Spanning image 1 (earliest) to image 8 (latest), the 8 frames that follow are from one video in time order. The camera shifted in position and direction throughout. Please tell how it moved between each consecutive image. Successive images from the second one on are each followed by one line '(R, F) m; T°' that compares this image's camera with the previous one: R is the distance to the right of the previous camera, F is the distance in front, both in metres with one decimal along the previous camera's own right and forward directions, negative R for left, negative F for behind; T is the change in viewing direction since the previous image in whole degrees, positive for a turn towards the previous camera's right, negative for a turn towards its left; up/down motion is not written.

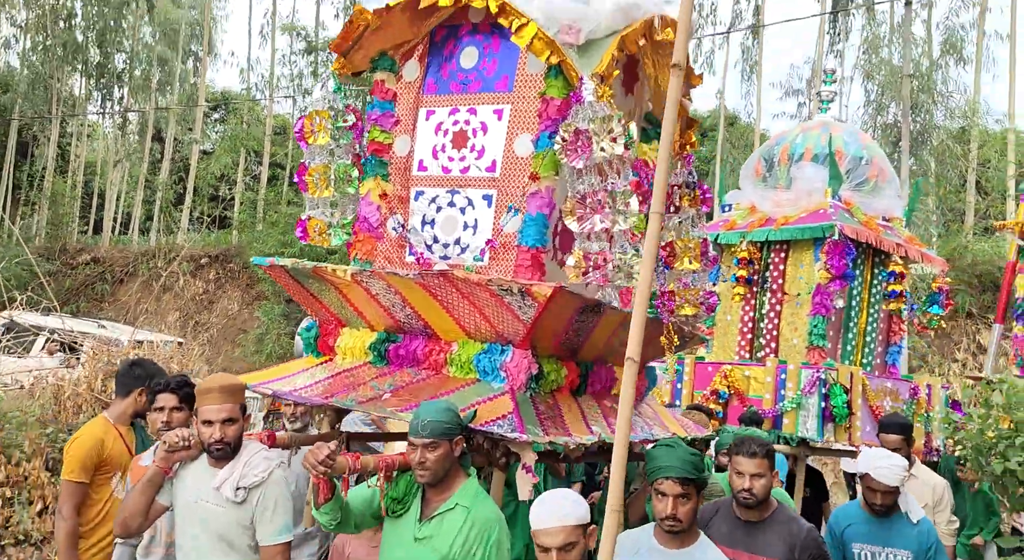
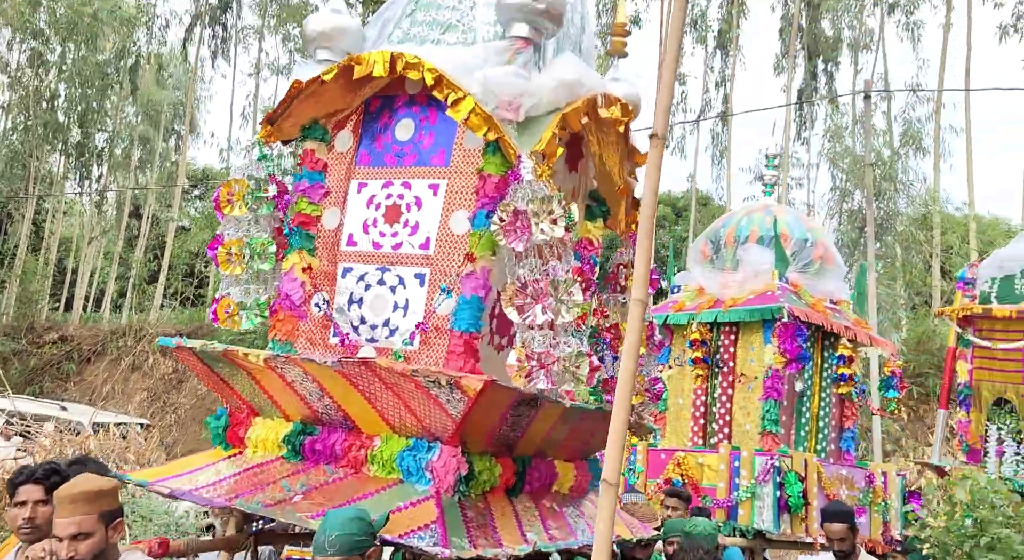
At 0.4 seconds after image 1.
(+0.1, +0.2) m; +2°
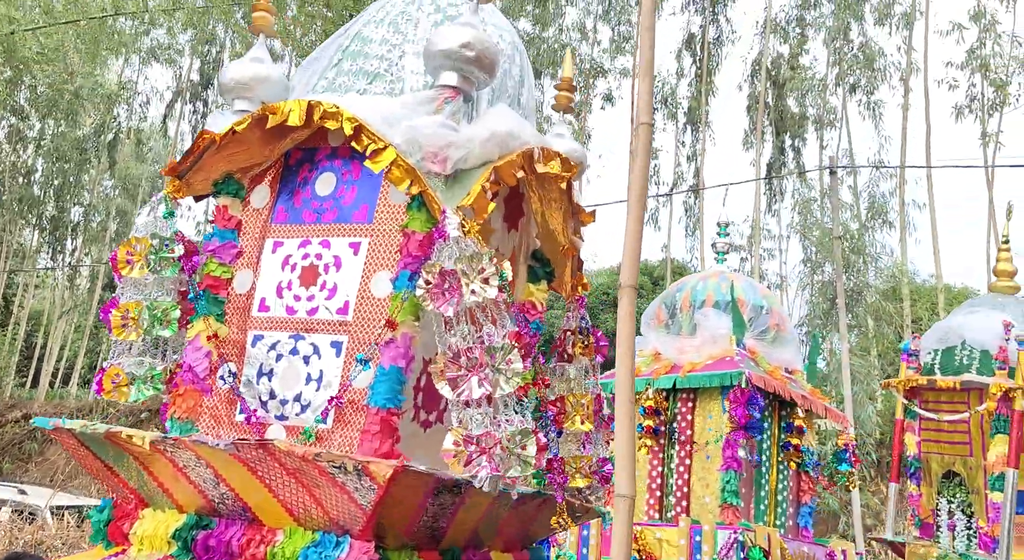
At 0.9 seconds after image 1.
(+0.1, +0.3) m; +1°
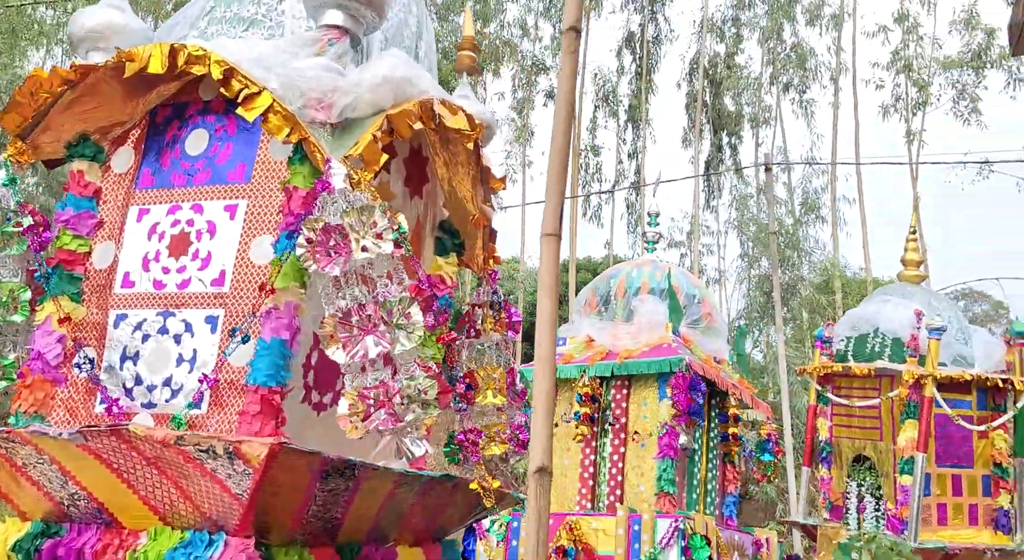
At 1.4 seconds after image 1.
(+0.1, +0.3) m; +3°
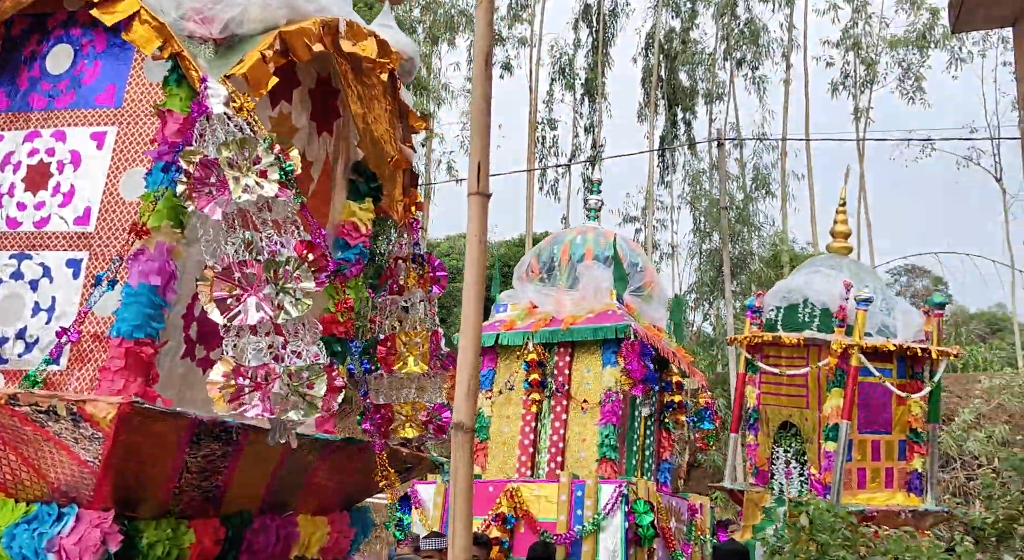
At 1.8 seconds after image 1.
(+0.1, +0.3) m; +3°
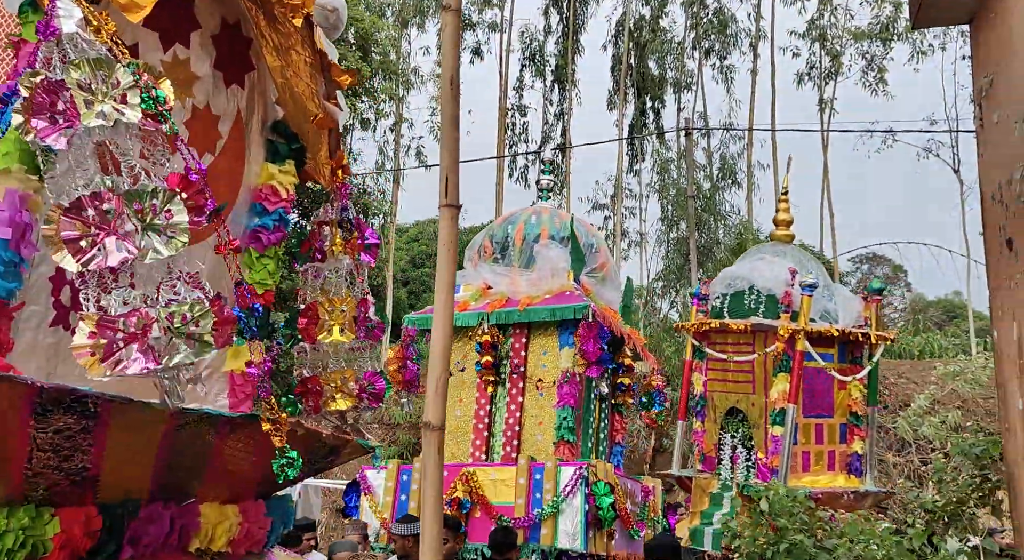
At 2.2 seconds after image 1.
(+0.2, -0.4) m; +2°
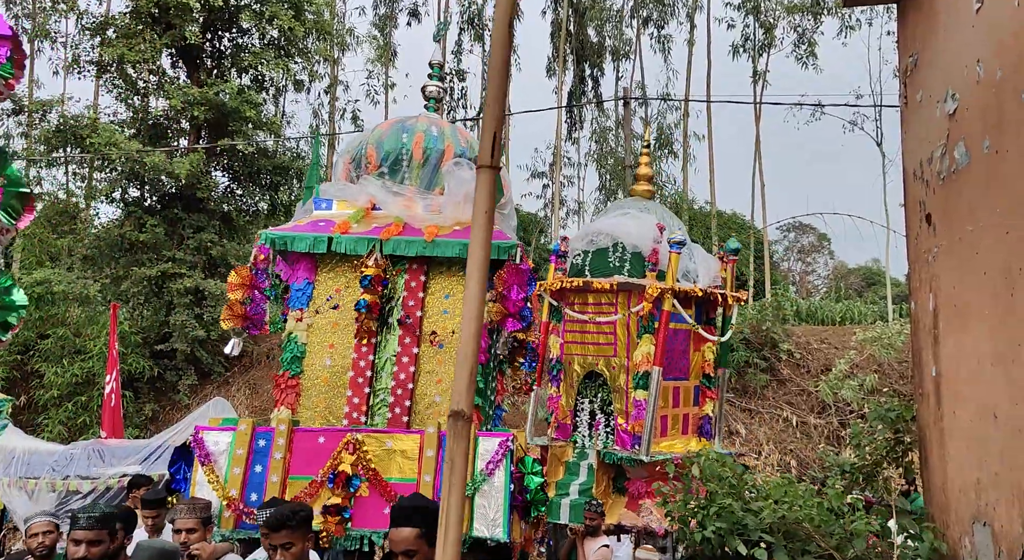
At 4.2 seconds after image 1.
(+0.3, -0.7) m; +3°
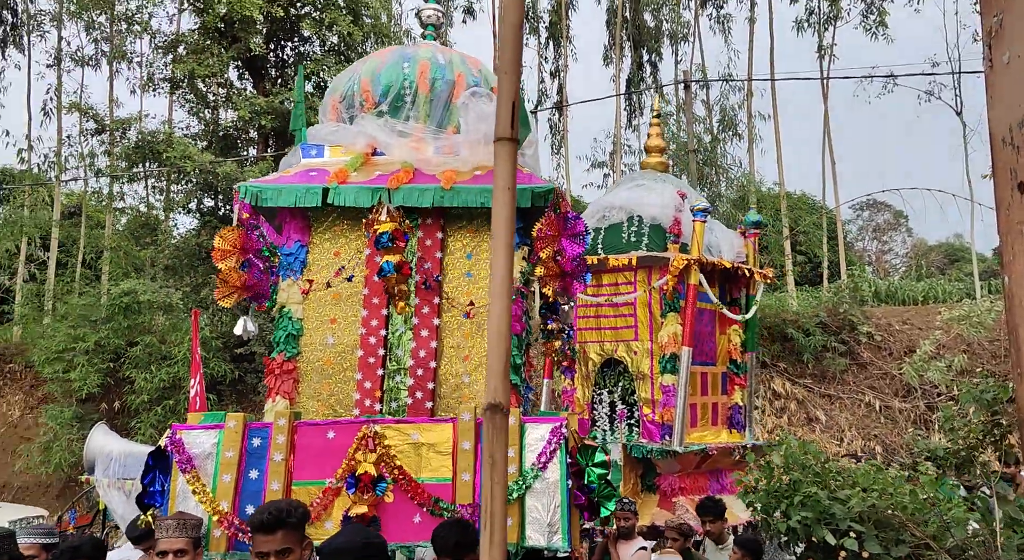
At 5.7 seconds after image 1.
(-0.2, +1.7) m; -3°
